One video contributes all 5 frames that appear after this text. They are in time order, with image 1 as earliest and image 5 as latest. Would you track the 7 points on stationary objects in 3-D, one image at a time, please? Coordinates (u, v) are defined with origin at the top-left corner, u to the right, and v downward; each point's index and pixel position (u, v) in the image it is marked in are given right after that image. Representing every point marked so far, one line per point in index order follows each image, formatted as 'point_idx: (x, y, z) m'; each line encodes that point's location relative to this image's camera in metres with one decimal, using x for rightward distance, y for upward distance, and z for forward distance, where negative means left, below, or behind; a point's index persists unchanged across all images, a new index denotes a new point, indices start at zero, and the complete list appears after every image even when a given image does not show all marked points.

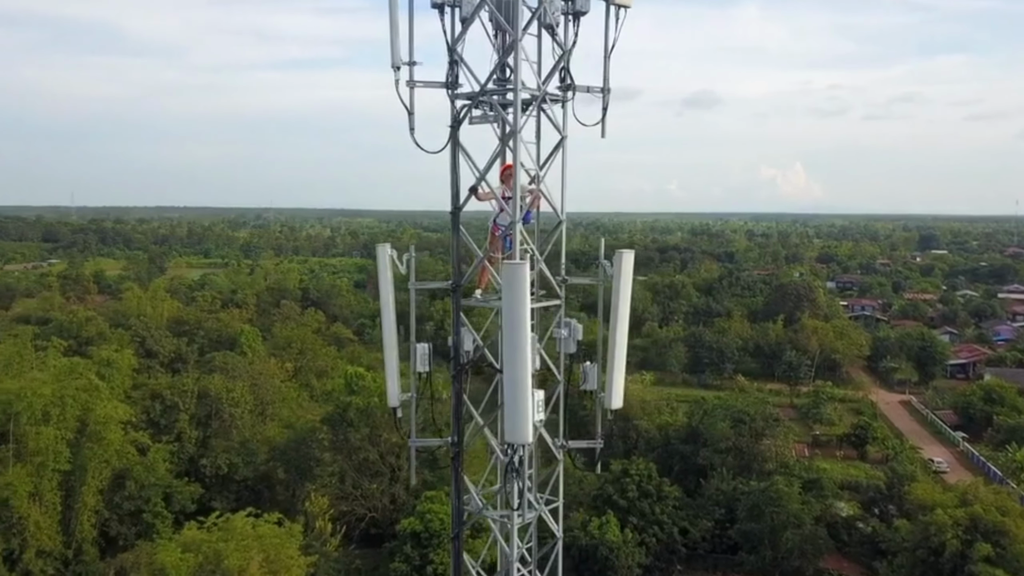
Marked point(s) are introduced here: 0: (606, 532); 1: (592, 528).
0: (+1.6, -4.3, +15.2) m
1: (+1.4, -4.2, +15.4) m
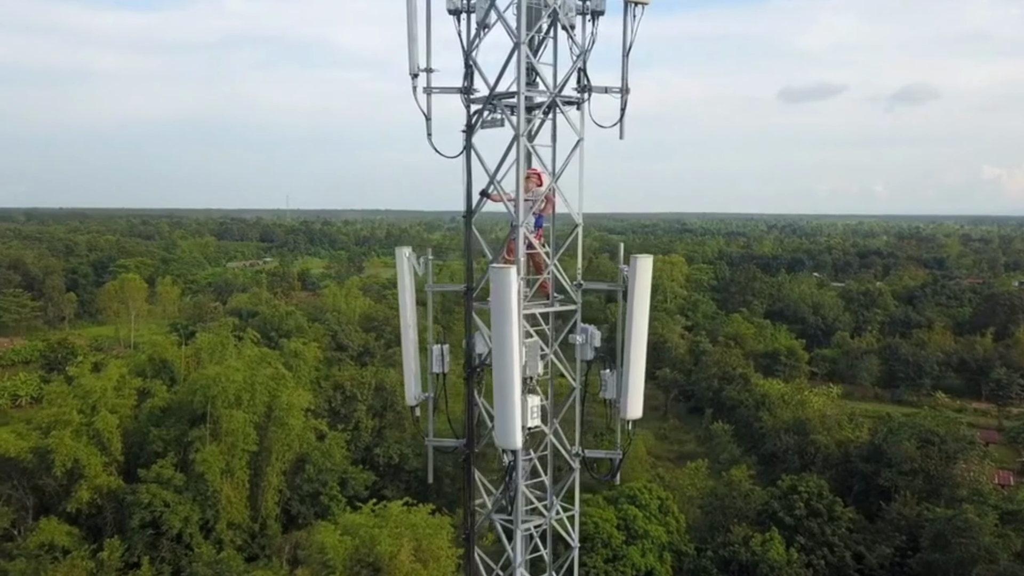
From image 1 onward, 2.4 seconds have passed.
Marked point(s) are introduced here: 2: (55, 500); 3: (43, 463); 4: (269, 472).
0: (+4.3, -4.4, +14.5) m
1: (+4.1, -4.3, +14.7) m
2: (-8.1, -3.8, +15.4) m
3: (-8.3, -3.1, +15.3) m
4: (-4.4, -3.4, +15.8) m
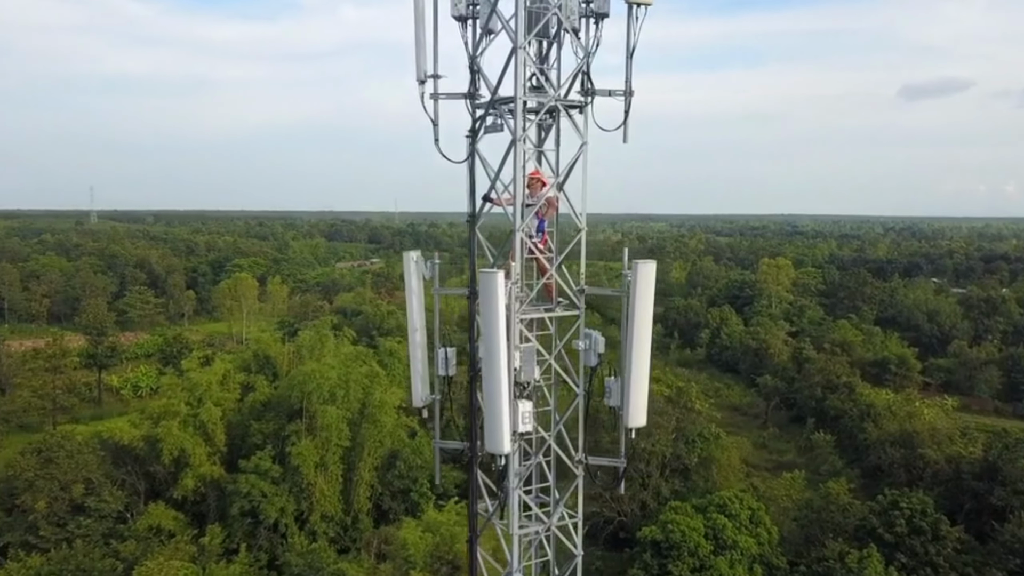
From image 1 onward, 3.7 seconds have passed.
0: (+5.6, -4.5, +13.9) m
1: (+5.5, -4.4, +14.1) m
2: (-6.6, -3.7, +16.3) m
3: (-6.7, -3.0, +16.2) m
4: (-2.8, -3.4, +16.3) m
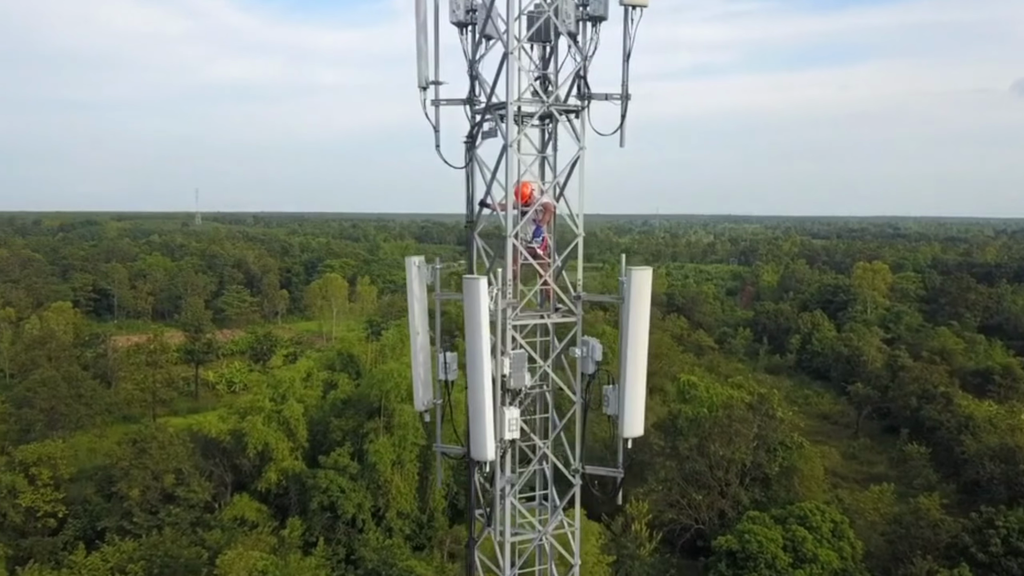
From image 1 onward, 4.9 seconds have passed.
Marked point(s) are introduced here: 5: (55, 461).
0: (+6.7, -4.5, +13.2) m
1: (+6.6, -4.5, +13.5) m
2: (-5.1, -3.7, +16.9) m
3: (-5.3, -3.0, +16.8) m
4: (-1.4, -3.4, +16.5) m
5: (-8.6, -3.2, +16.3) m
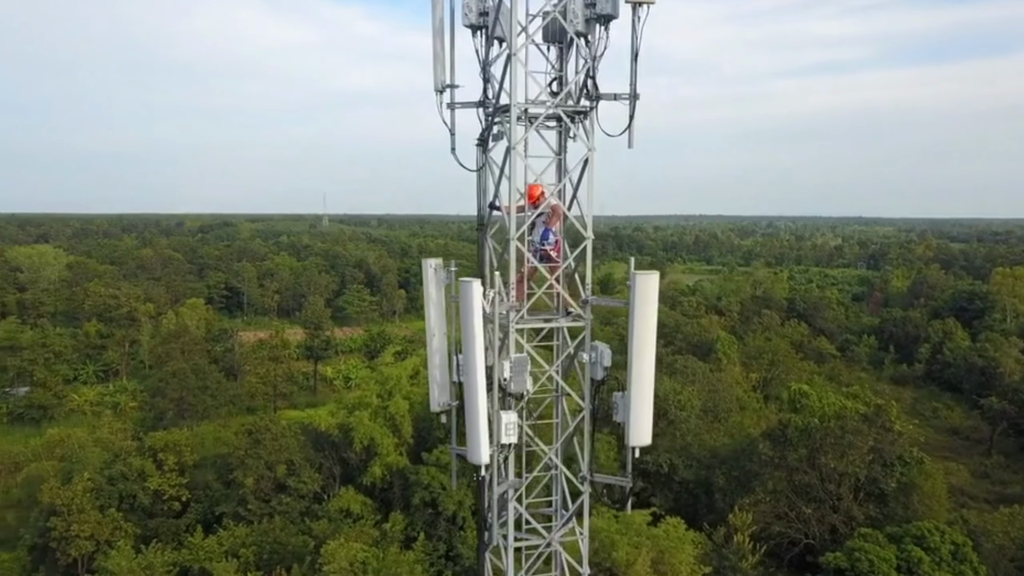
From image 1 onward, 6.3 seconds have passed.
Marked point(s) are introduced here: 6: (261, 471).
0: (+8.1, -4.7, +12.1) m
1: (+8.0, -4.6, +12.4) m
2: (-3.1, -3.7, +17.5) m
3: (-3.3, -3.0, +17.4) m
4: (+0.5, -3.4, +16.5) m
5: (-6.6, -3.2, +17.3) m
6: (-4.8, -3.5, +16.4) m
